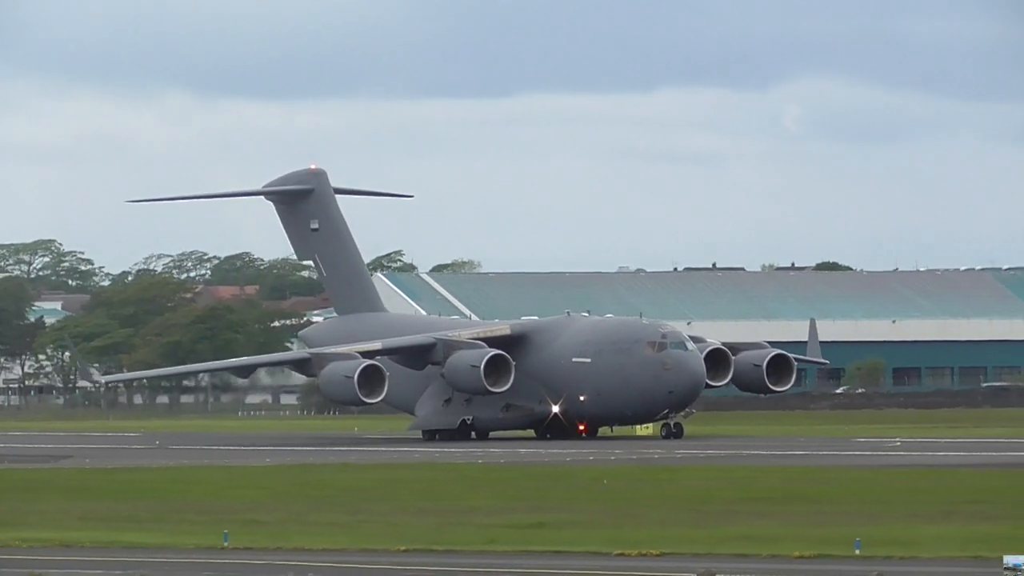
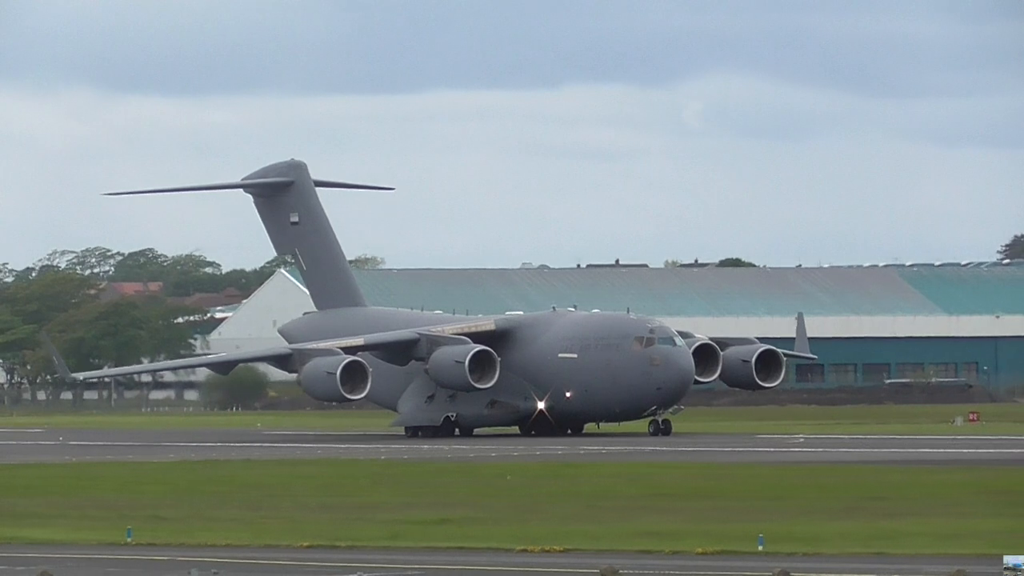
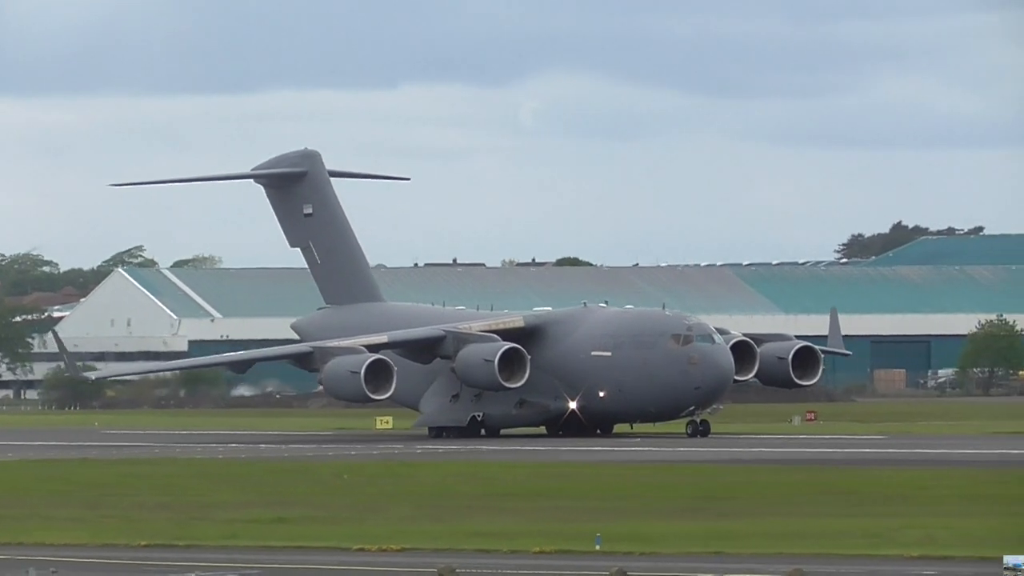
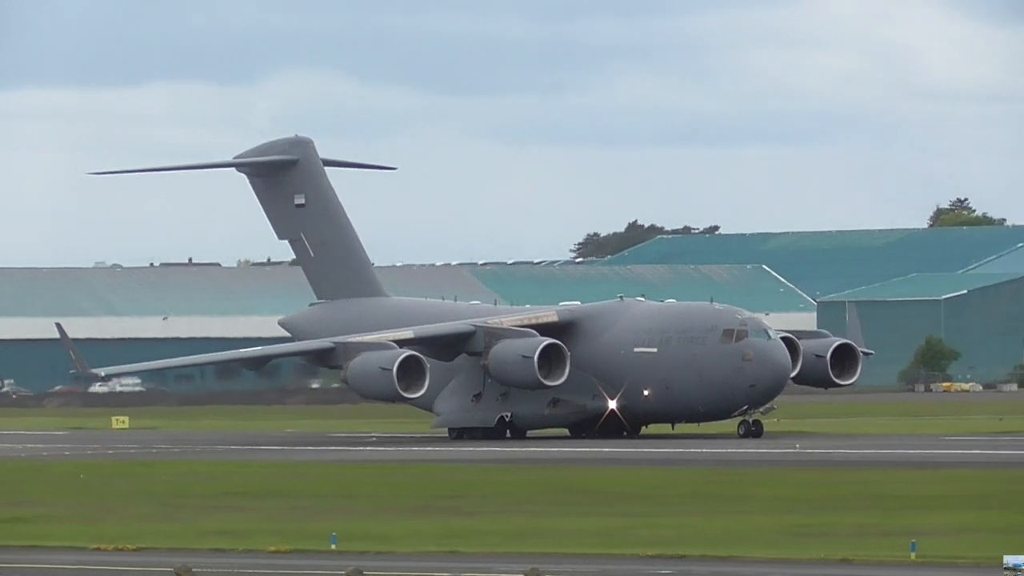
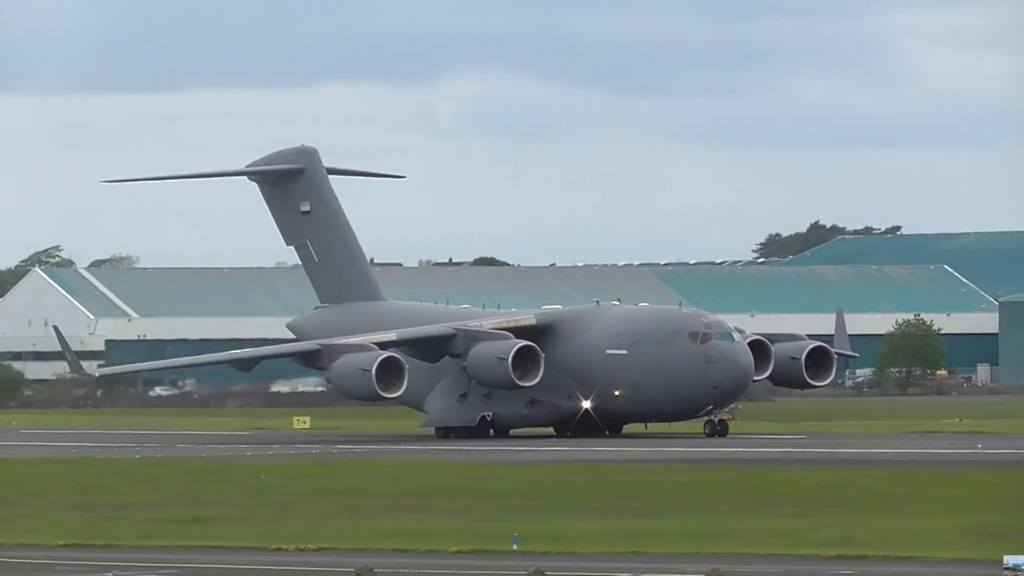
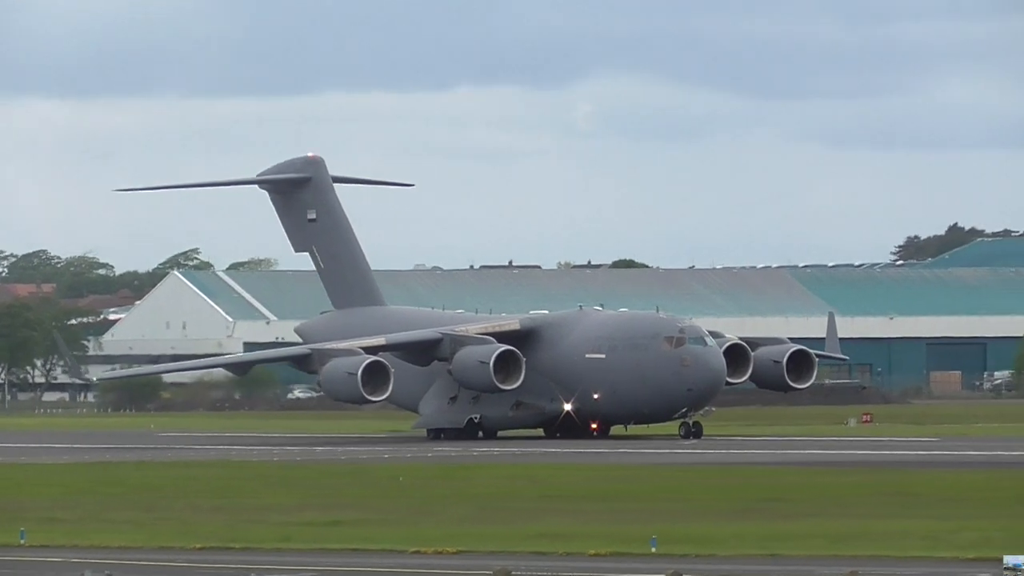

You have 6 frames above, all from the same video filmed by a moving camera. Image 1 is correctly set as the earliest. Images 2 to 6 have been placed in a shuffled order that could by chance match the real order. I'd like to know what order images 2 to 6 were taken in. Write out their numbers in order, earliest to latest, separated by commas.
2, 6, 3, 5, 4
